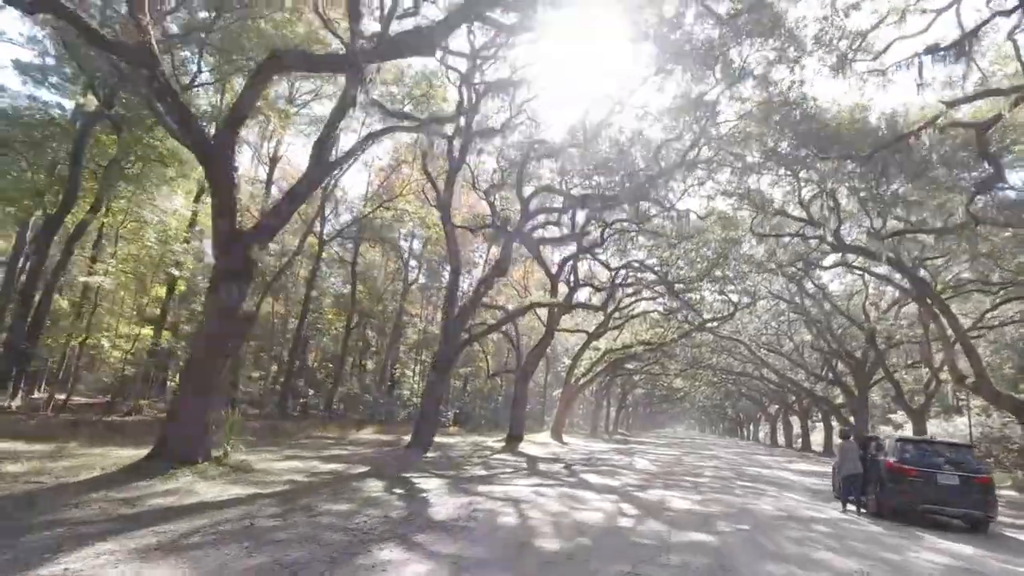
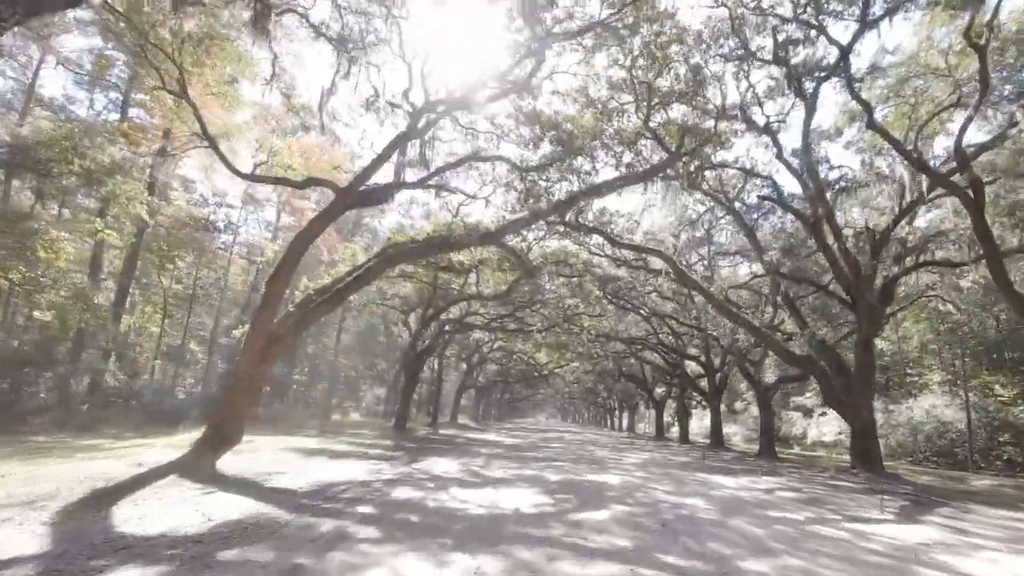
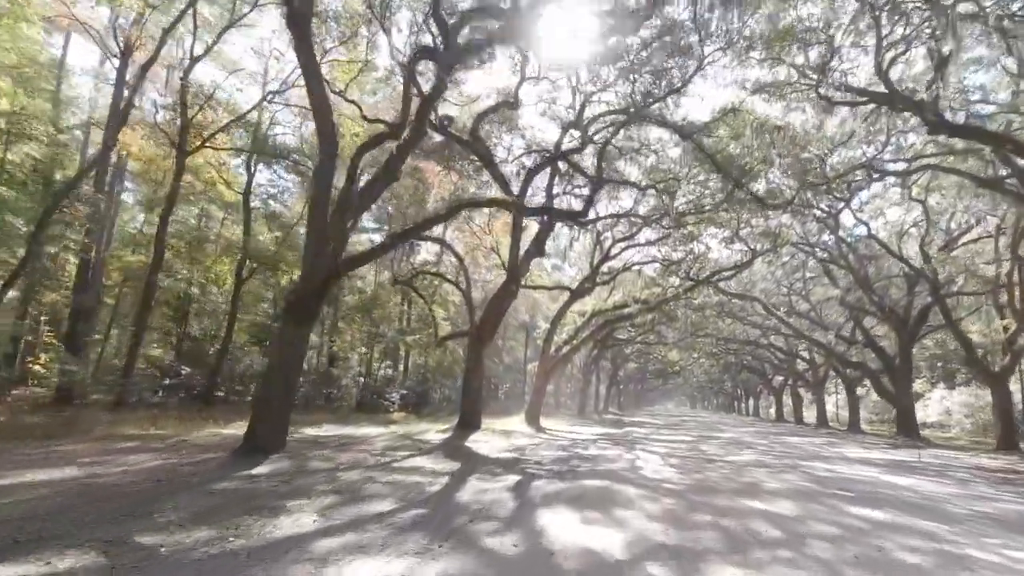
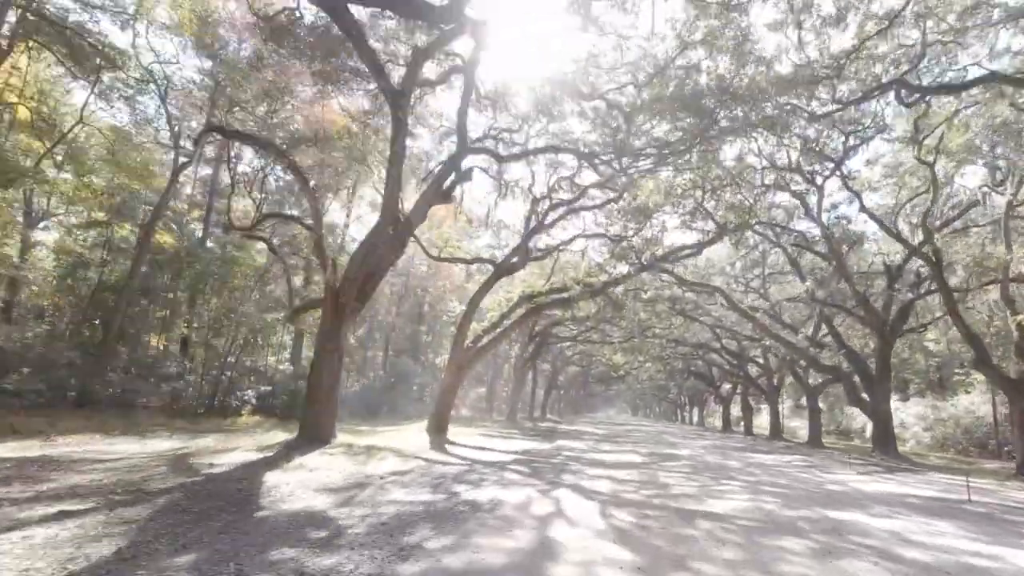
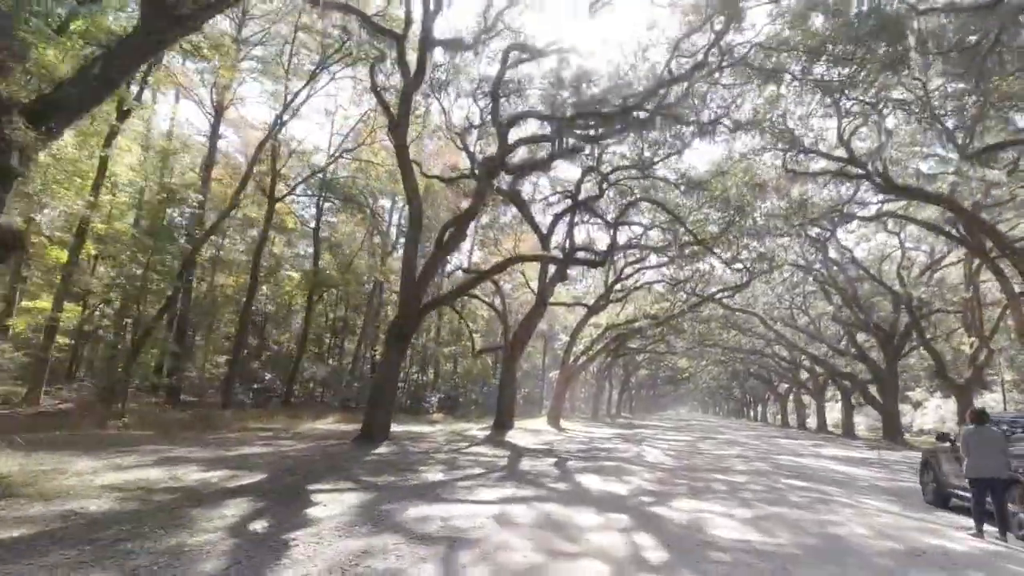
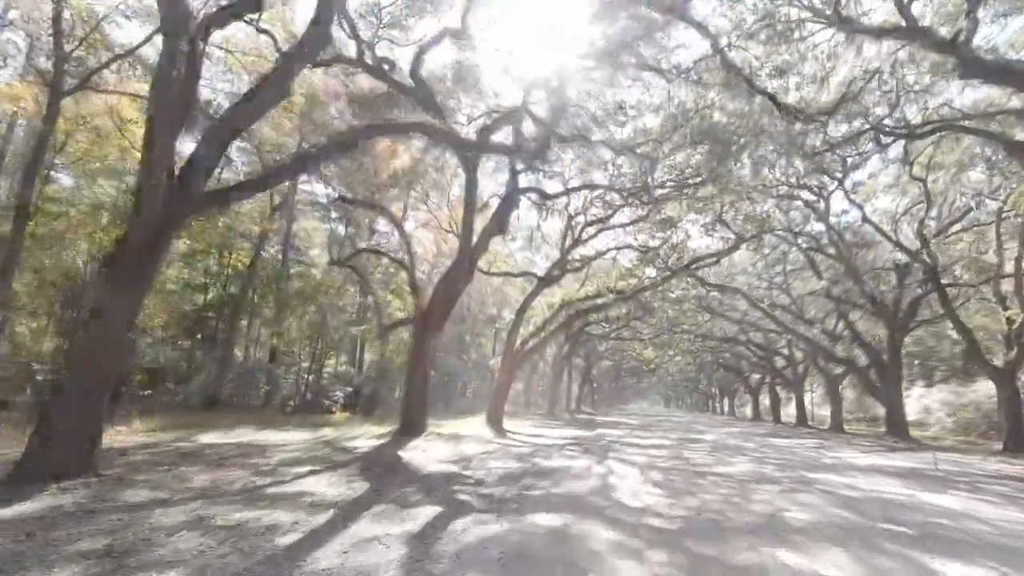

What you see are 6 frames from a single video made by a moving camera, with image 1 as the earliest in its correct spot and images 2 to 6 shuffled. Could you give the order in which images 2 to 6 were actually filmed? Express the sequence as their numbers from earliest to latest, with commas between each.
5, 3, 6, 4, 2
